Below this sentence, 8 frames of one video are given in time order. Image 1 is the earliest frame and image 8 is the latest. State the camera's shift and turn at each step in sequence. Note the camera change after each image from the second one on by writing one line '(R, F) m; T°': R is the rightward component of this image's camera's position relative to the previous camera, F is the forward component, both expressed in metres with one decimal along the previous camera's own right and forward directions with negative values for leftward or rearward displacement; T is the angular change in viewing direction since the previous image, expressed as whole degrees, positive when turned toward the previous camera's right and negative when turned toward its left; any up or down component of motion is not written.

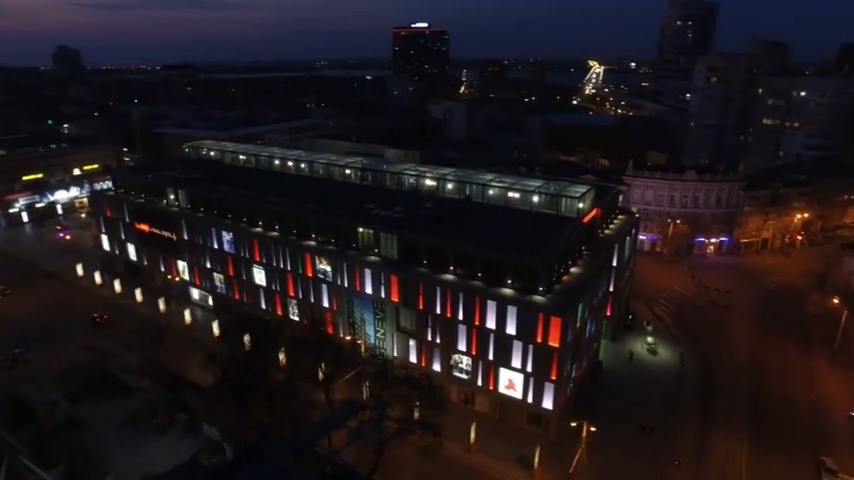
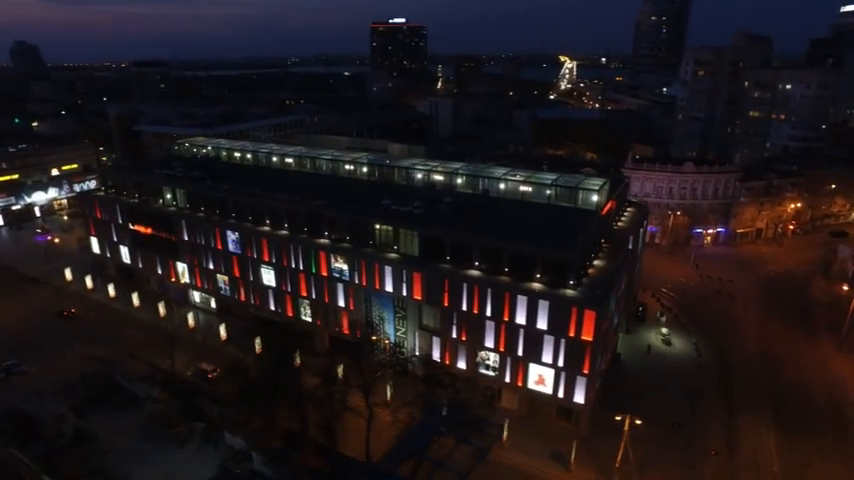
(-4.0, +1.0) m; +3°
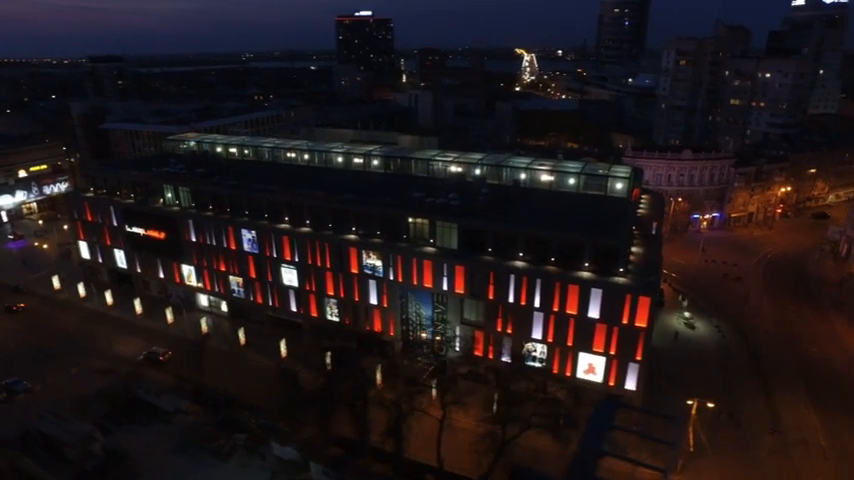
(-6.5, +1.5) m; +4°
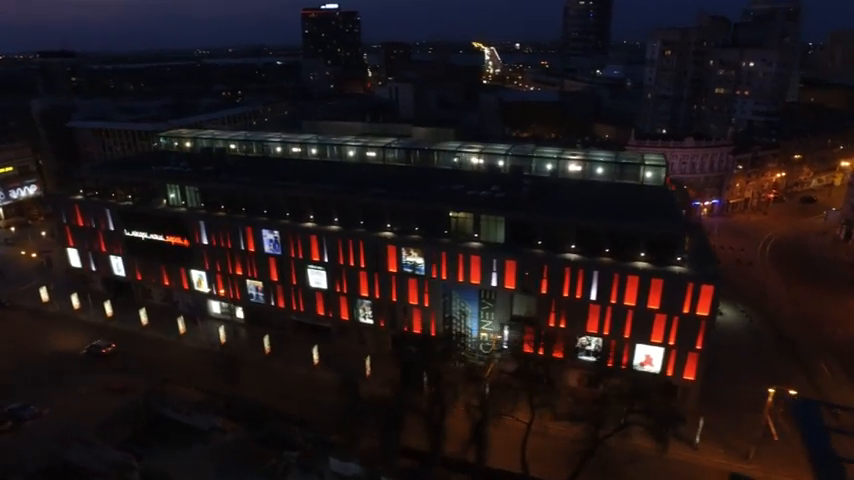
(-6.7, +2.3) m; +4°
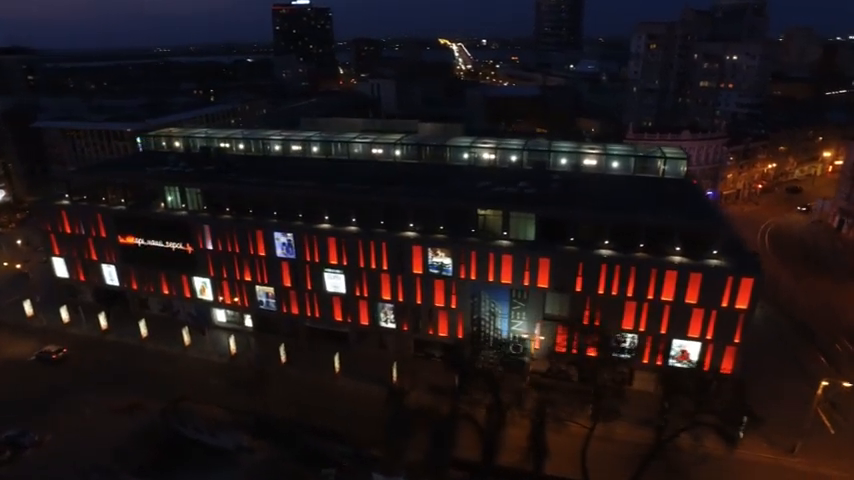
(-4.5, +1.9) m; +3°
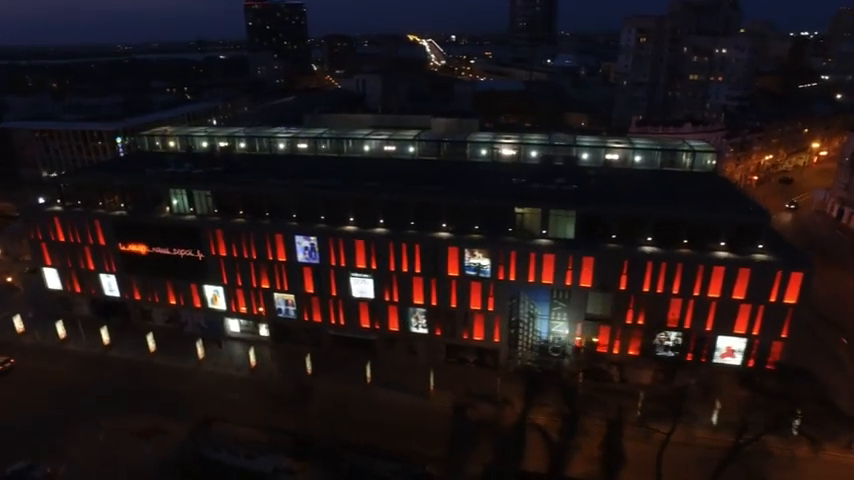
(-4.9, +2.1) m; +3°
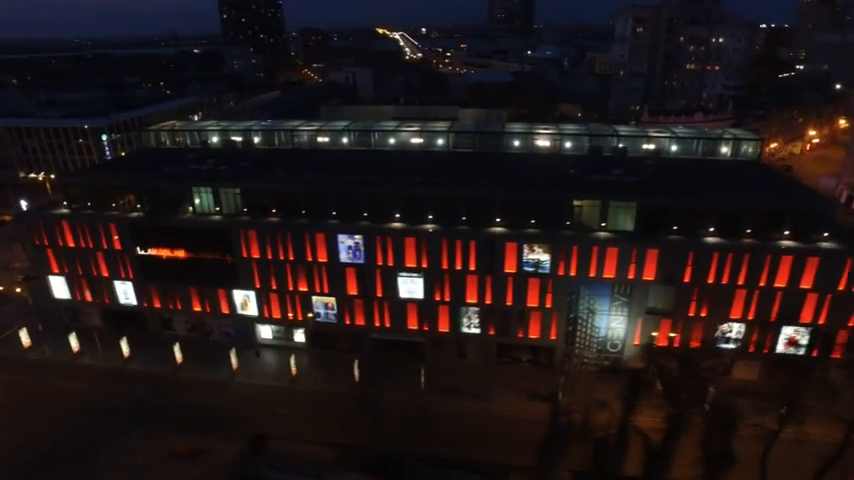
(-6.0, +2.3) m; +3°
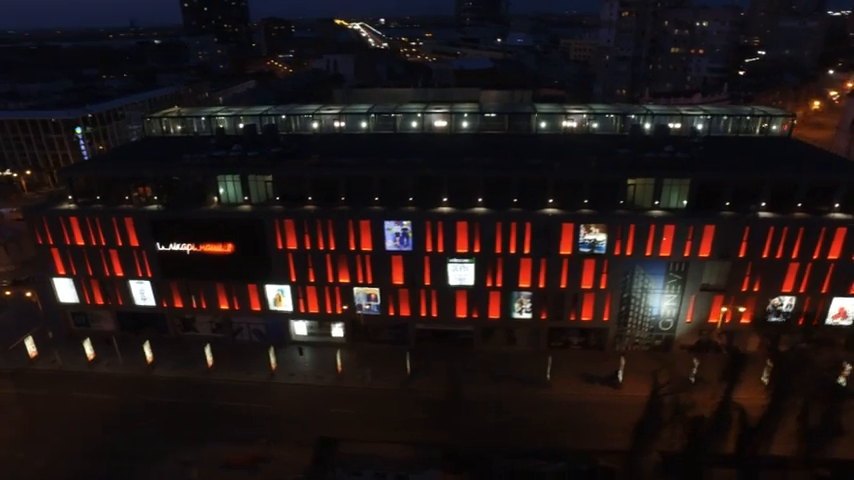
(-6.3, +1.9) m; +4°
